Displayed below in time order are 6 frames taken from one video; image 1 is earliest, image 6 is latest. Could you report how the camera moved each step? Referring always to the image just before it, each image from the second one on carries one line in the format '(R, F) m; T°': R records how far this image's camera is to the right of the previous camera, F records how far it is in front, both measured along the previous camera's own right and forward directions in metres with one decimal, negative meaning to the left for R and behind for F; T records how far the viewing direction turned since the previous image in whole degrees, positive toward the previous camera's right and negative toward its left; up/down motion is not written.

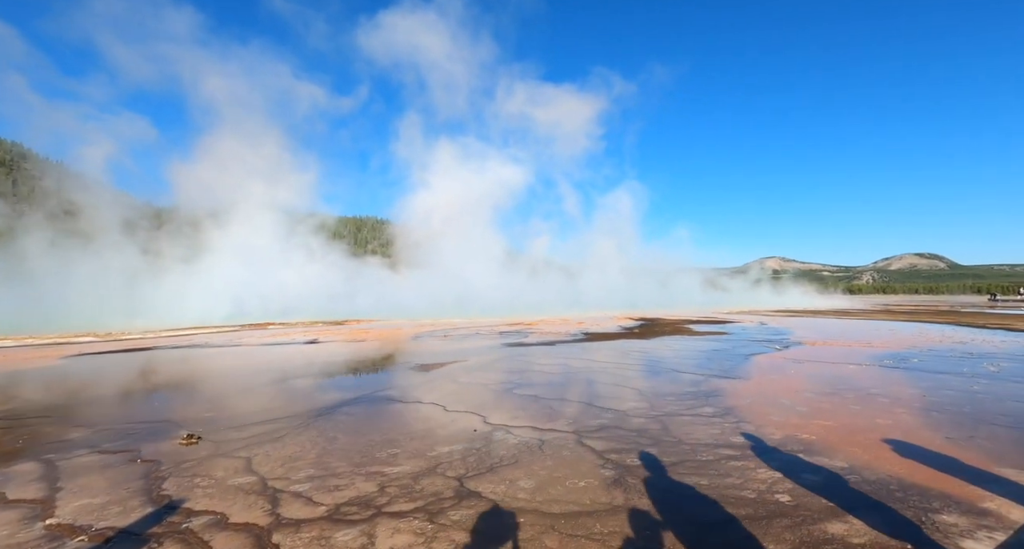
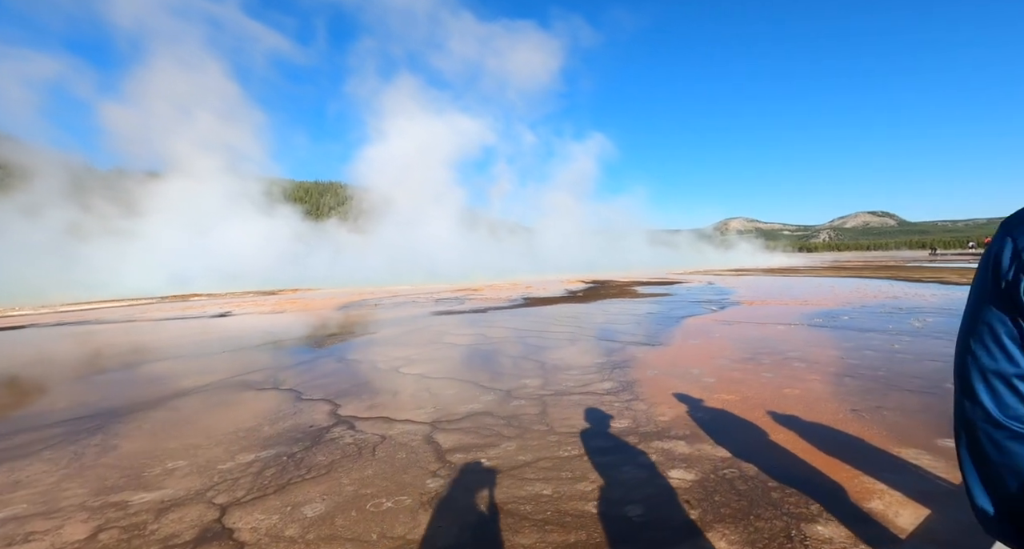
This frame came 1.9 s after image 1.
(+1.2, +1.0) m; +4°
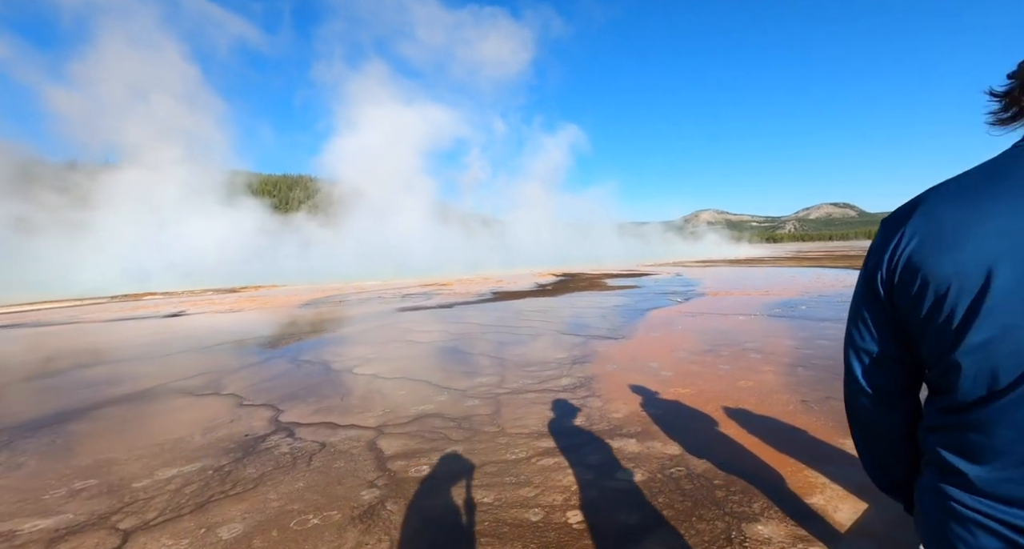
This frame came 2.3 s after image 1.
(+0.3, +0.2) m; +3°
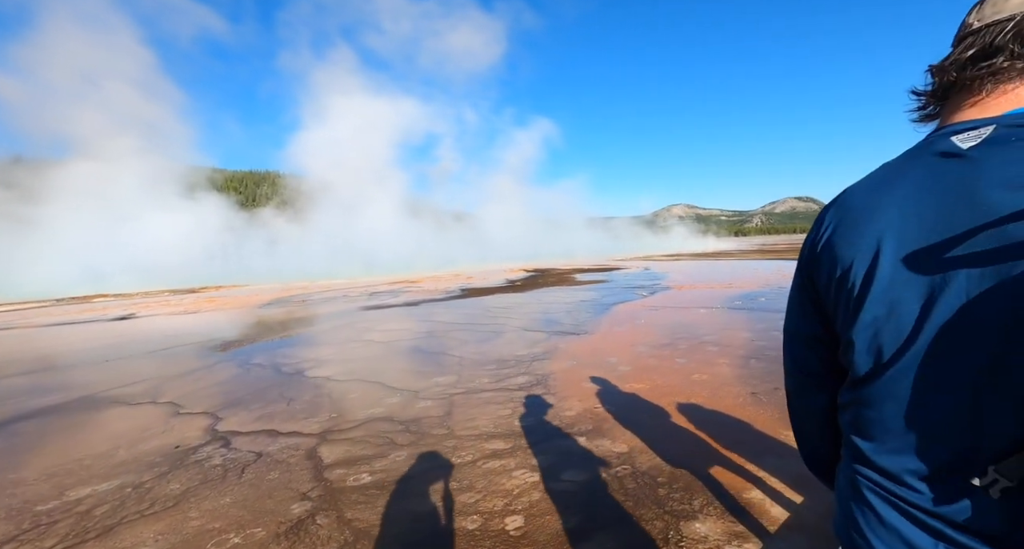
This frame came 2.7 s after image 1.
(+0.3, +0.1) m; +3°
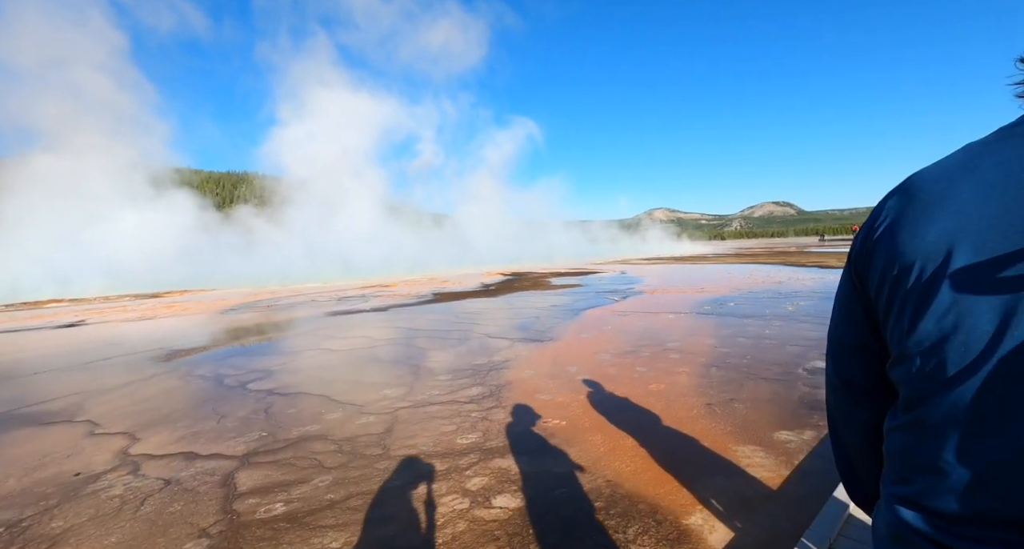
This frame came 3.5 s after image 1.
(+0.4, +0.2) m; +2°
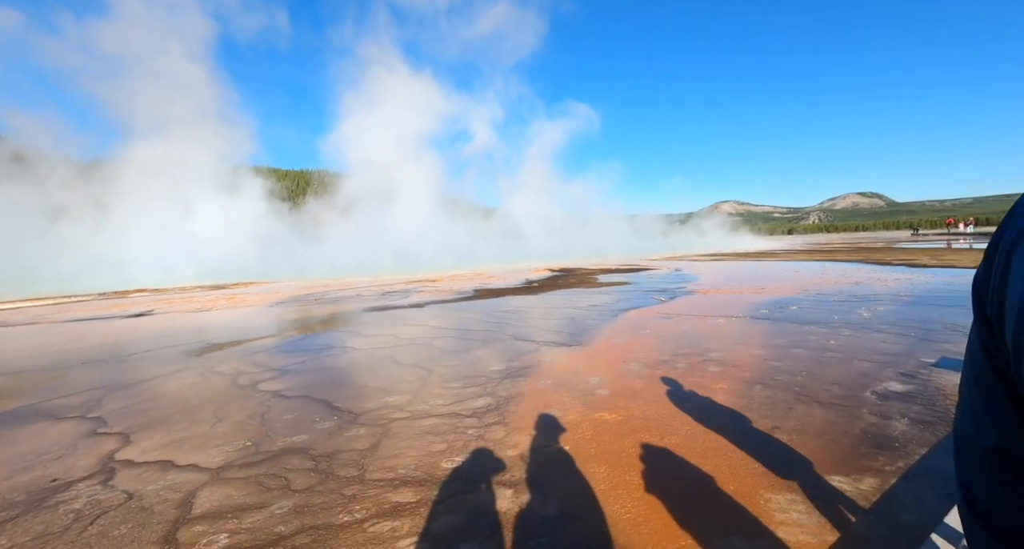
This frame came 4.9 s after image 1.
(+0.5, +0.5) m; -7°
